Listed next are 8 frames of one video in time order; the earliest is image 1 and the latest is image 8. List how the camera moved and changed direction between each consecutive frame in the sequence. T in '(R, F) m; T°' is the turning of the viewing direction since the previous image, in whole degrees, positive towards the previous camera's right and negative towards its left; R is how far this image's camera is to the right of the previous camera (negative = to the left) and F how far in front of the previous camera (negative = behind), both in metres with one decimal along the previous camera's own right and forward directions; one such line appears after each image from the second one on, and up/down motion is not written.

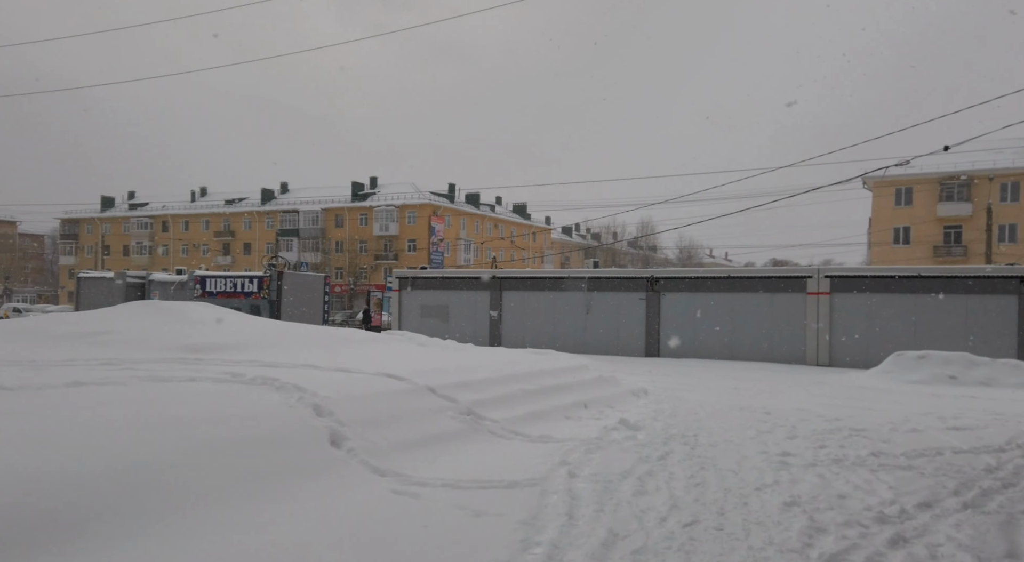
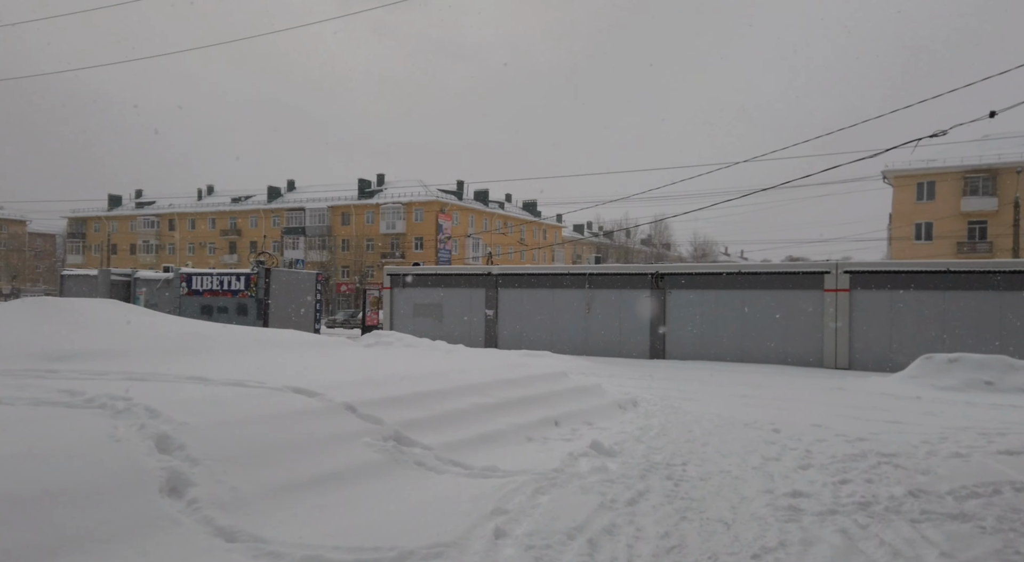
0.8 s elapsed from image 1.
(+0.6, +1.6) m; -1°
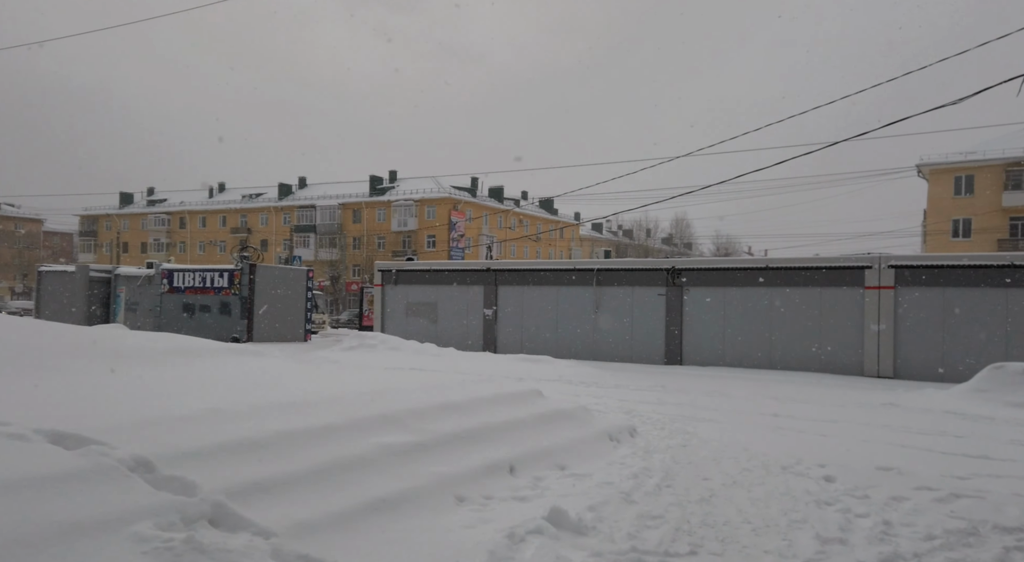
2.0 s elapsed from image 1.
(+0.6, +2.4) m; -2°
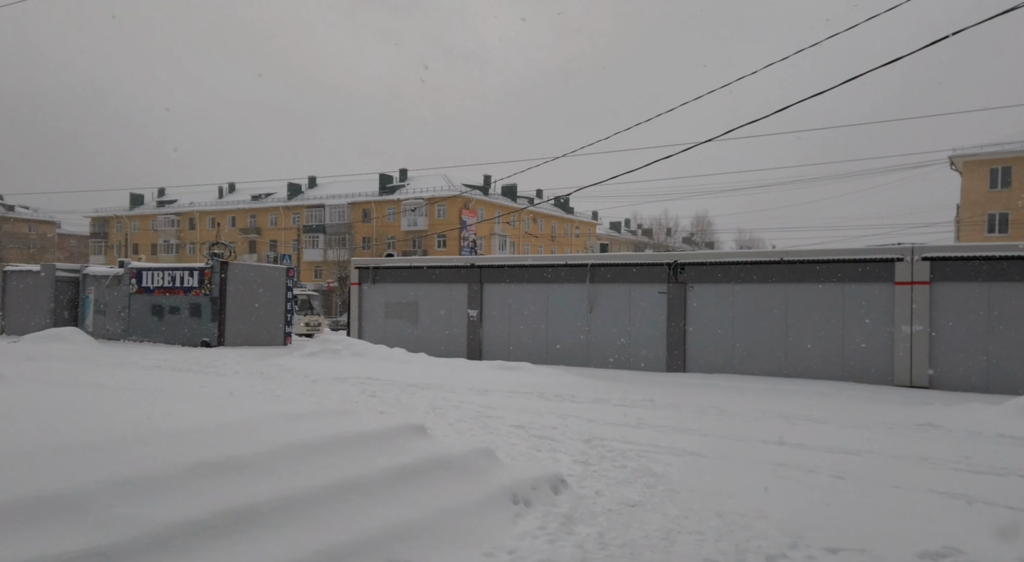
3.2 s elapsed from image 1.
(+1.1, +2.3) m; -2°
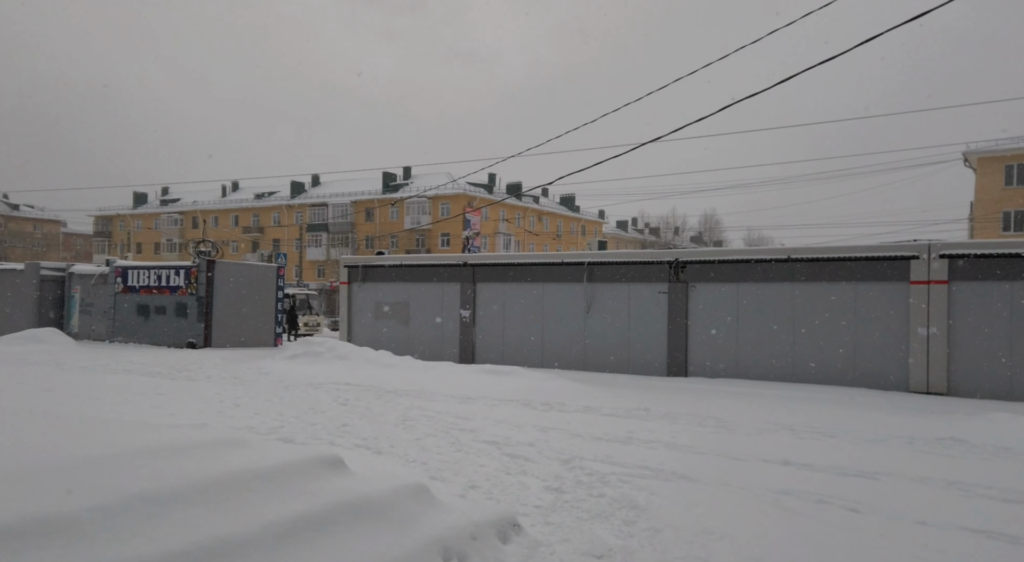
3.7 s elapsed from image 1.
(+0.4, +1.0) m; -1°
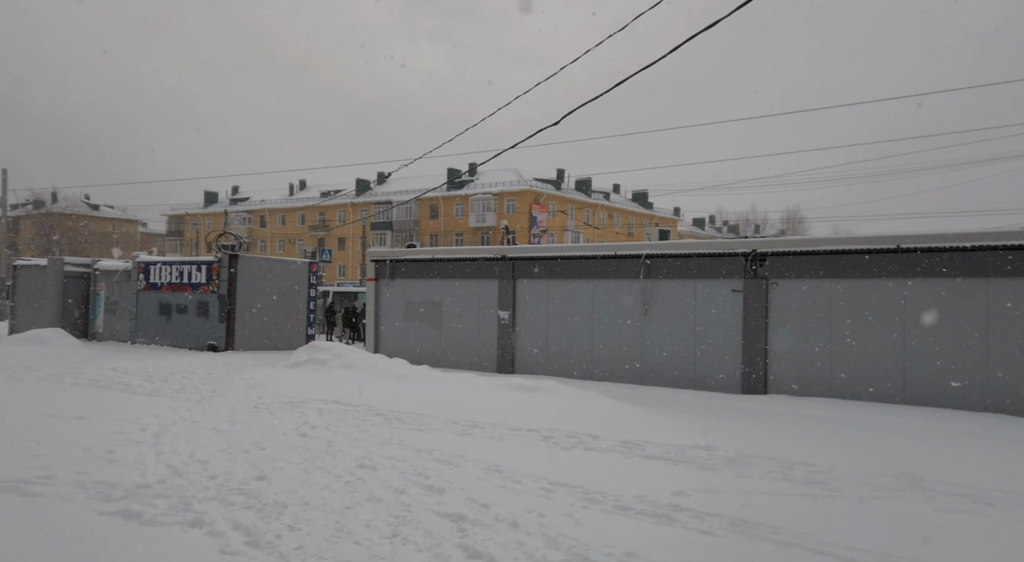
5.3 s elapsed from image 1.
(+0.7, +3.0) m; -6°
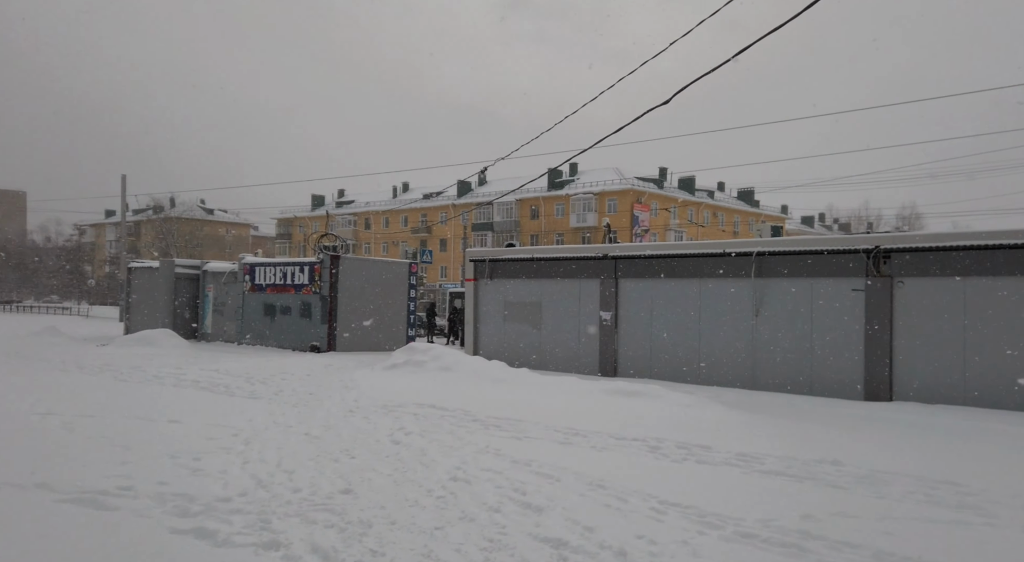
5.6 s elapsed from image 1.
(0.0, +0.6) m; -8°
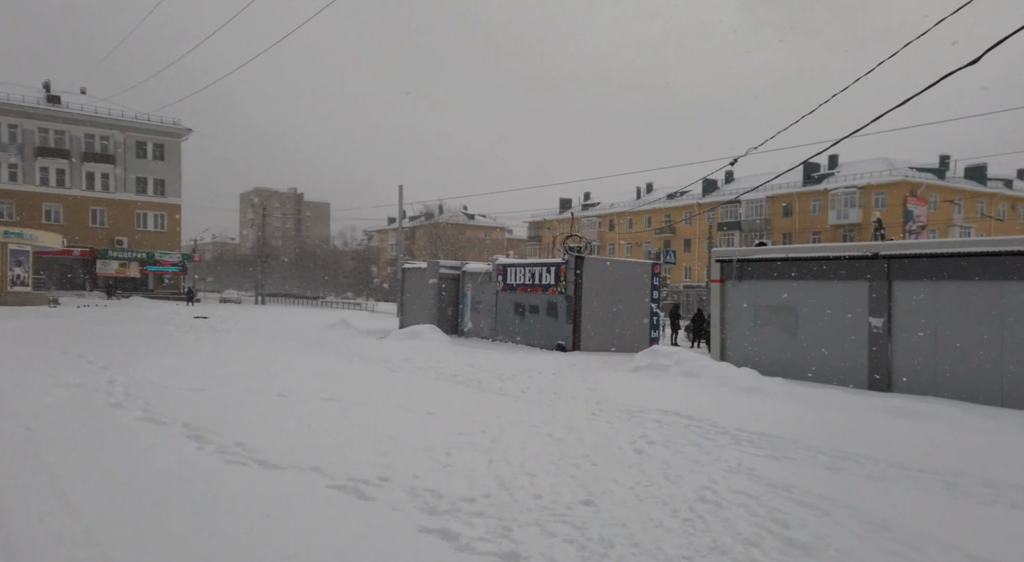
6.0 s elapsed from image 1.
(-0.1, +0.4) m; -19°
